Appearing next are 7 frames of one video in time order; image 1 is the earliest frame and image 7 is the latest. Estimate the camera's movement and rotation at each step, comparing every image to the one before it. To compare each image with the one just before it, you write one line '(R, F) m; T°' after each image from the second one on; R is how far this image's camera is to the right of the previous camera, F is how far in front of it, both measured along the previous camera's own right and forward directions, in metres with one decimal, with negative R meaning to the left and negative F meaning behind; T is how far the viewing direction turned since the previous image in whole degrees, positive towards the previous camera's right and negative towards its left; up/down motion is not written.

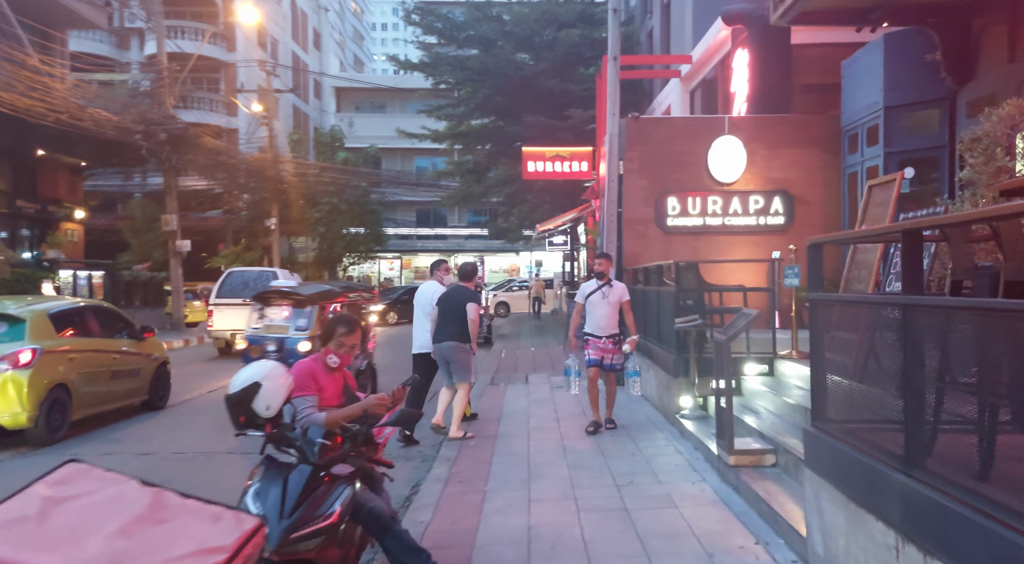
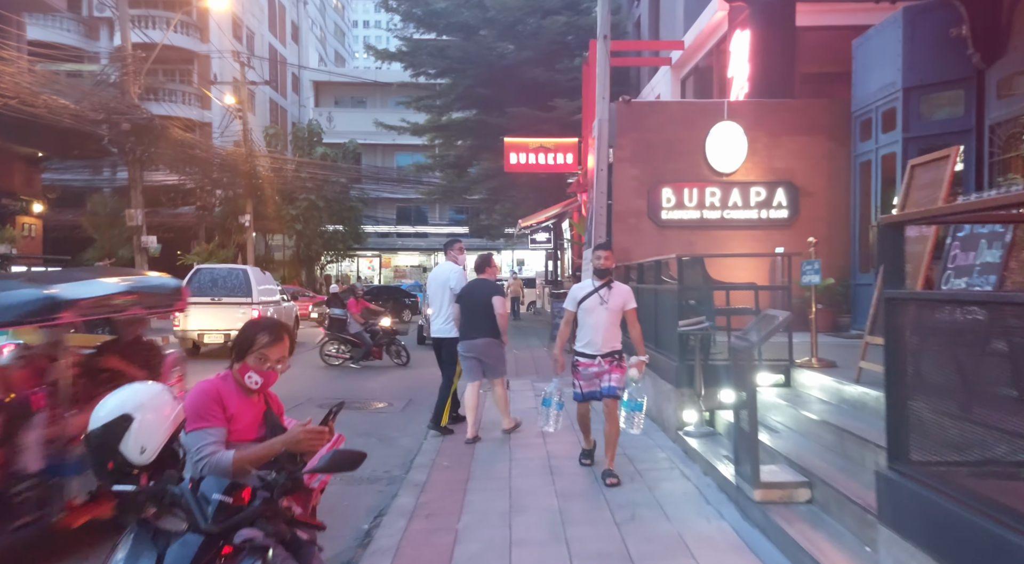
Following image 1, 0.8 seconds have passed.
(0.0, +1.0) m; +1°
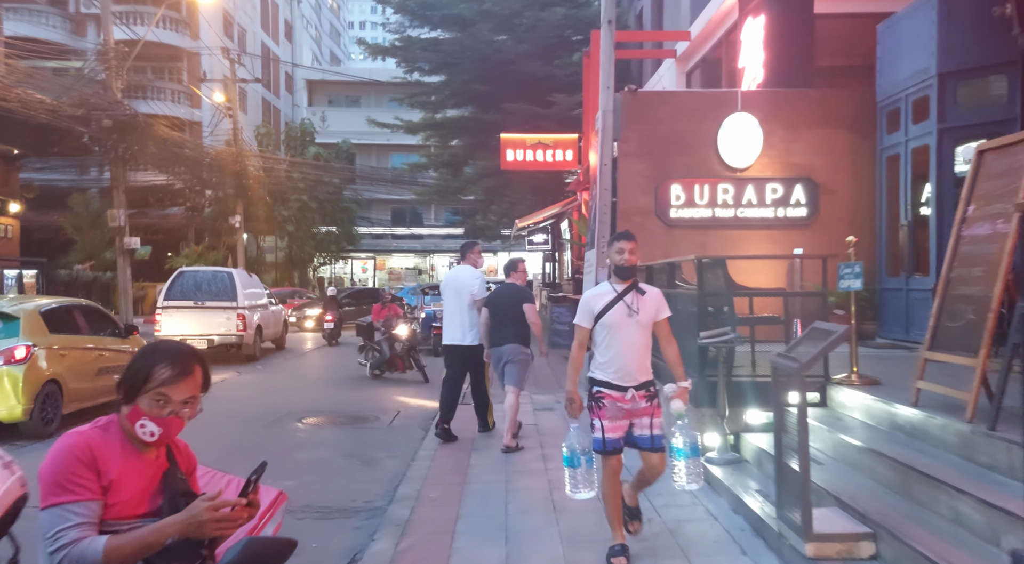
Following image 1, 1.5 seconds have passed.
(0.0, +0.9) m; 0°
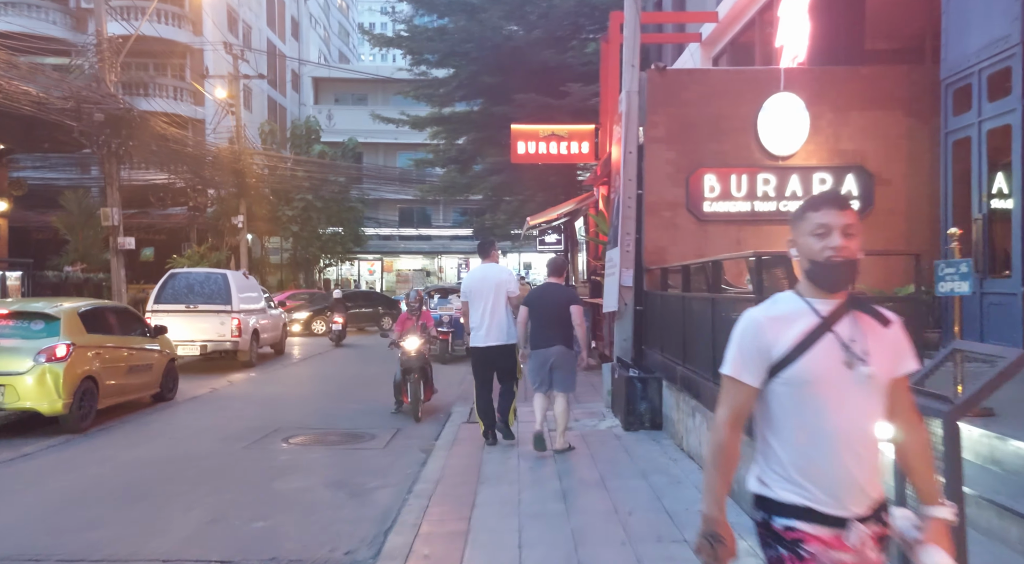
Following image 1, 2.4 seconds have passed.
(0.0, +1.2) m; -1°
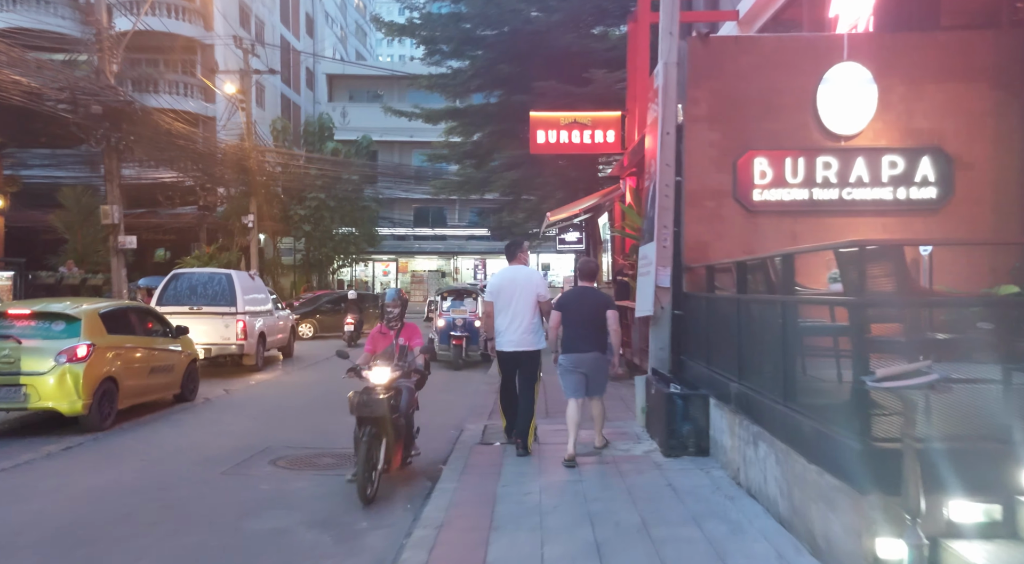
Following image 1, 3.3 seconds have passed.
(0.0, +1.2) m; -1°
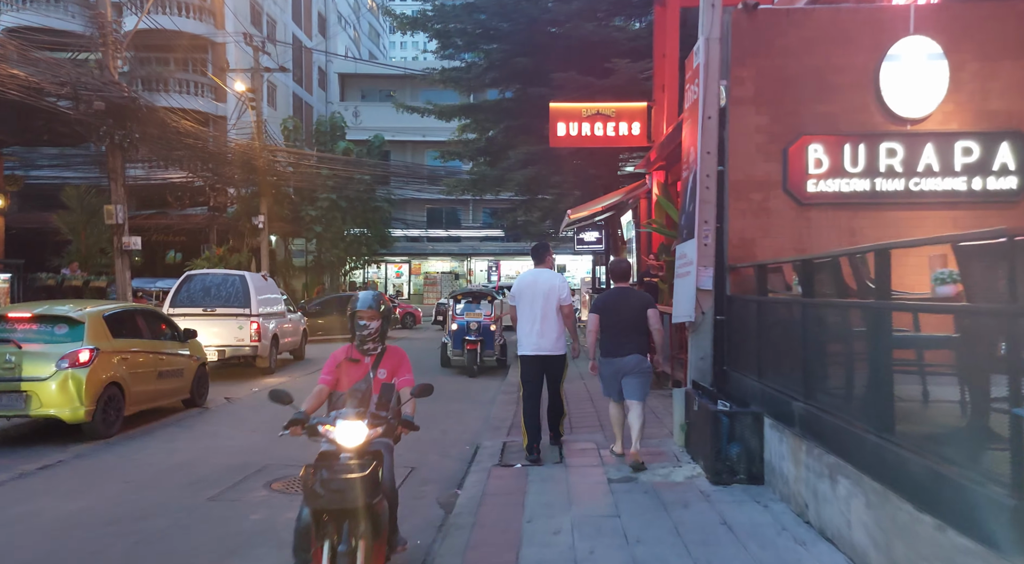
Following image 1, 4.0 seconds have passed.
(-0.1, +0.9) m; -1°
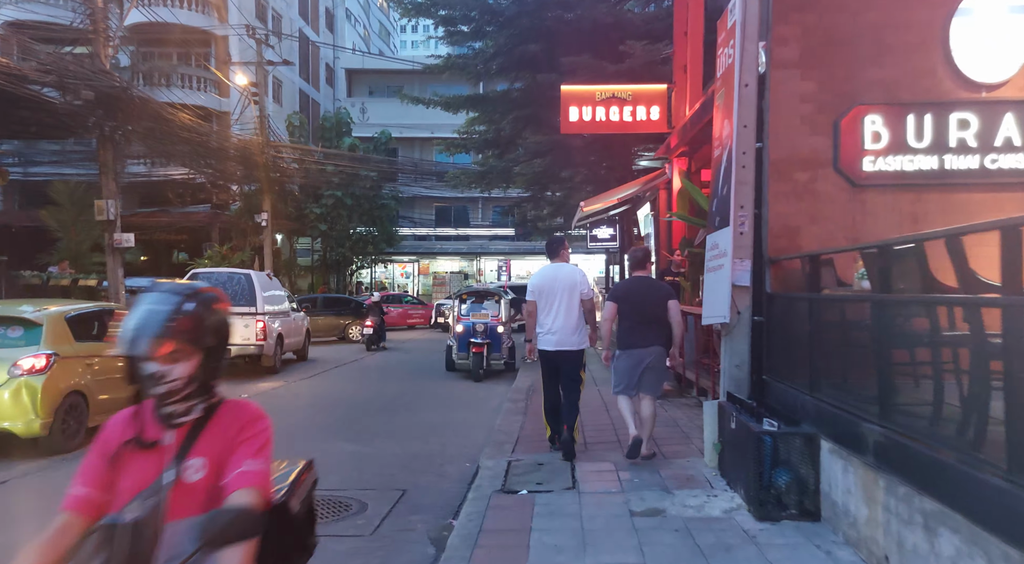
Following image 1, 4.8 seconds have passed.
(+0.1, +1.0) m; -1°
